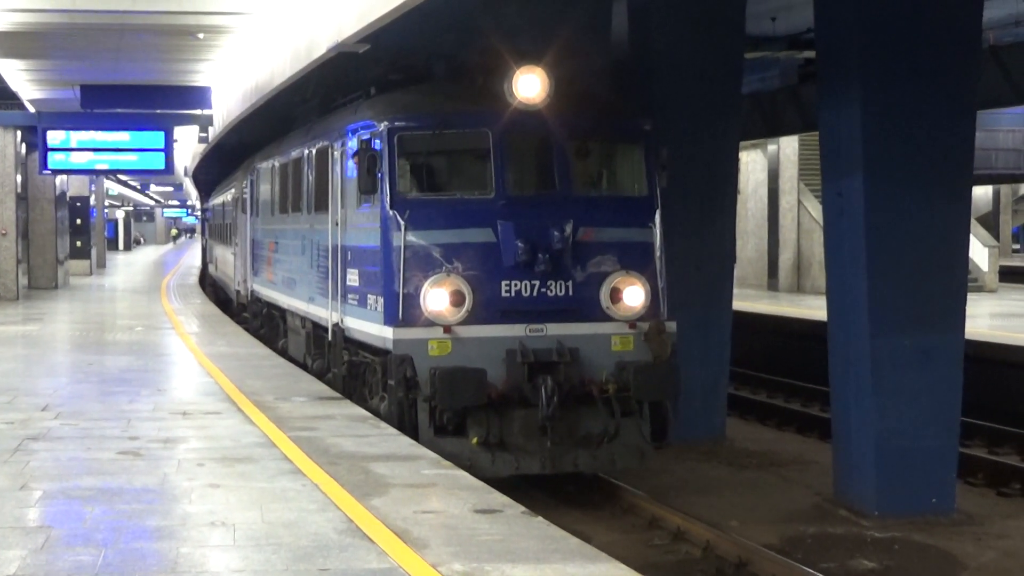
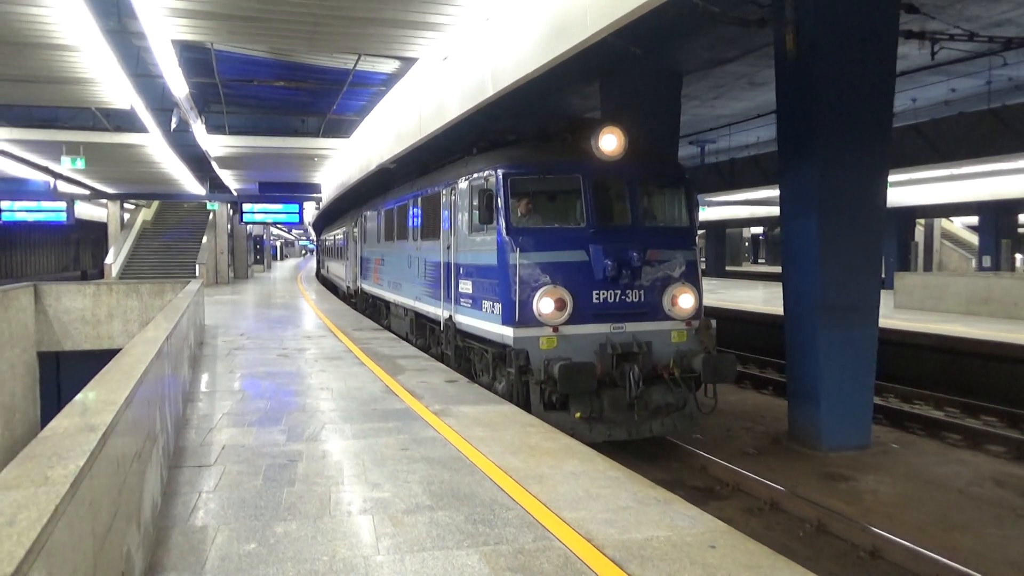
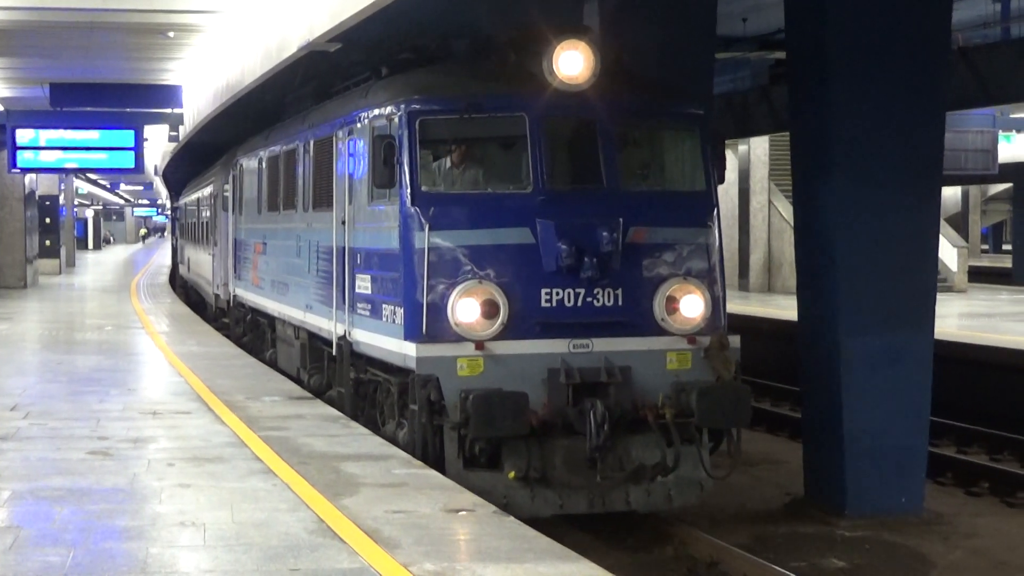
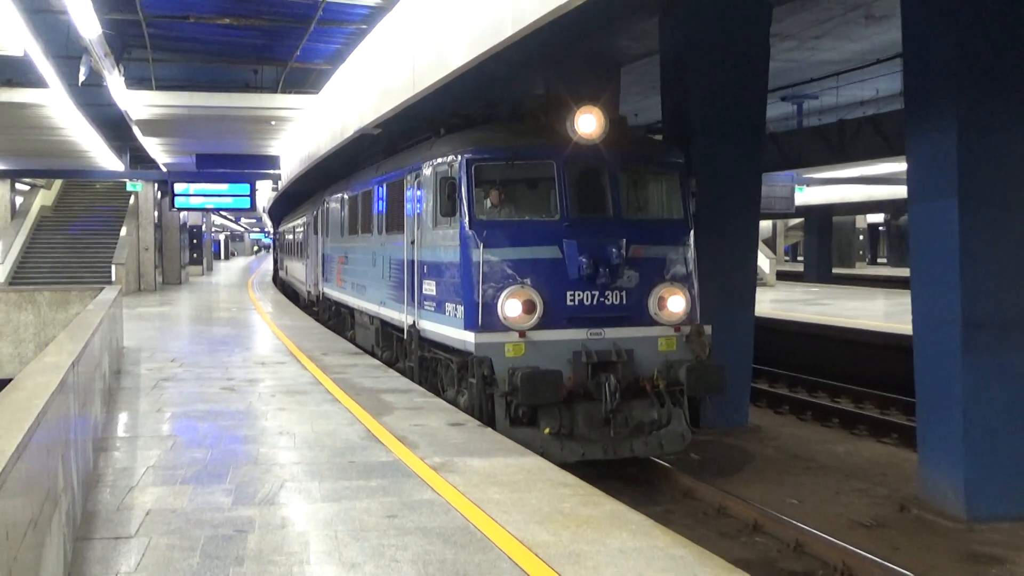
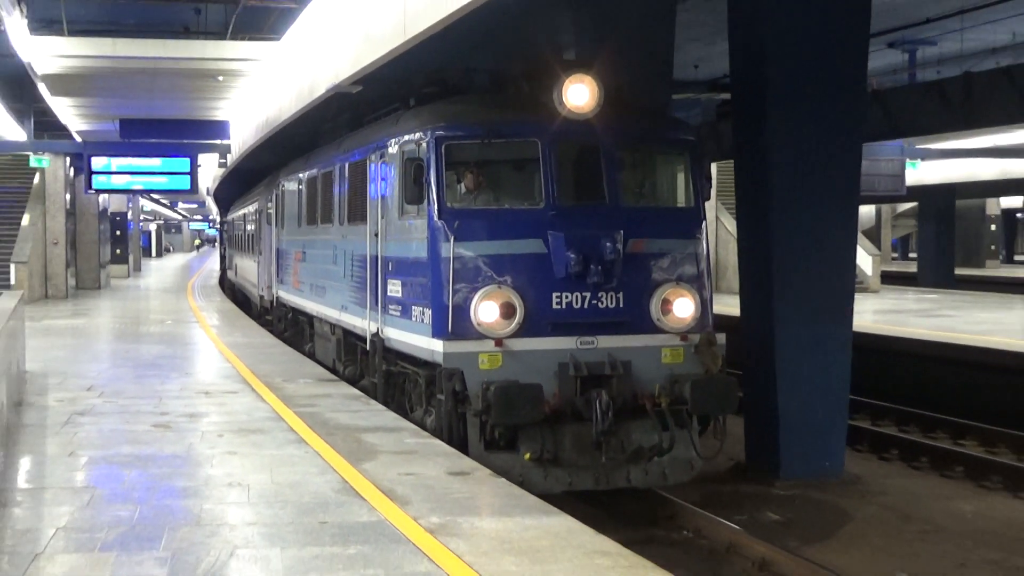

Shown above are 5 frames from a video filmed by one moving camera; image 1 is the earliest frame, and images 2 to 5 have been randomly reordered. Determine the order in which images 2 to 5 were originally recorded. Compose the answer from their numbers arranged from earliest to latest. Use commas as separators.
3, 5, 4, 2
